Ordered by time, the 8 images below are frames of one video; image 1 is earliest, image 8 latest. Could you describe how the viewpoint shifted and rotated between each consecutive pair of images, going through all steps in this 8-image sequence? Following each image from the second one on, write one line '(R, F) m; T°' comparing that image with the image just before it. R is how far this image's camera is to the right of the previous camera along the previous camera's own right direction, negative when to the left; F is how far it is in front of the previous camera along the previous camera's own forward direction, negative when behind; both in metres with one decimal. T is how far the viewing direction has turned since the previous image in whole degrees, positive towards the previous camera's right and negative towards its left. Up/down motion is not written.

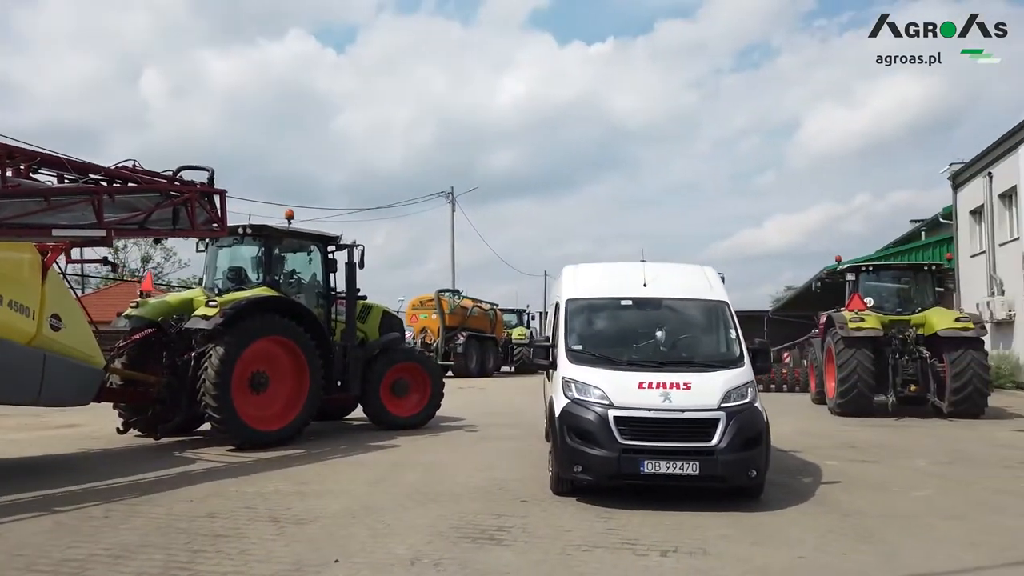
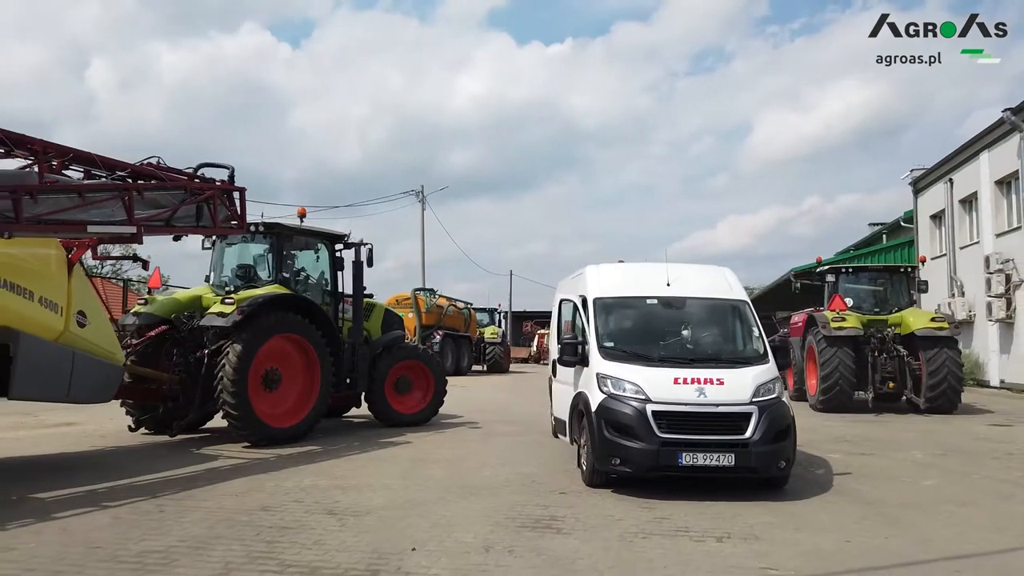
(-0.7, -0.2) m; +3°
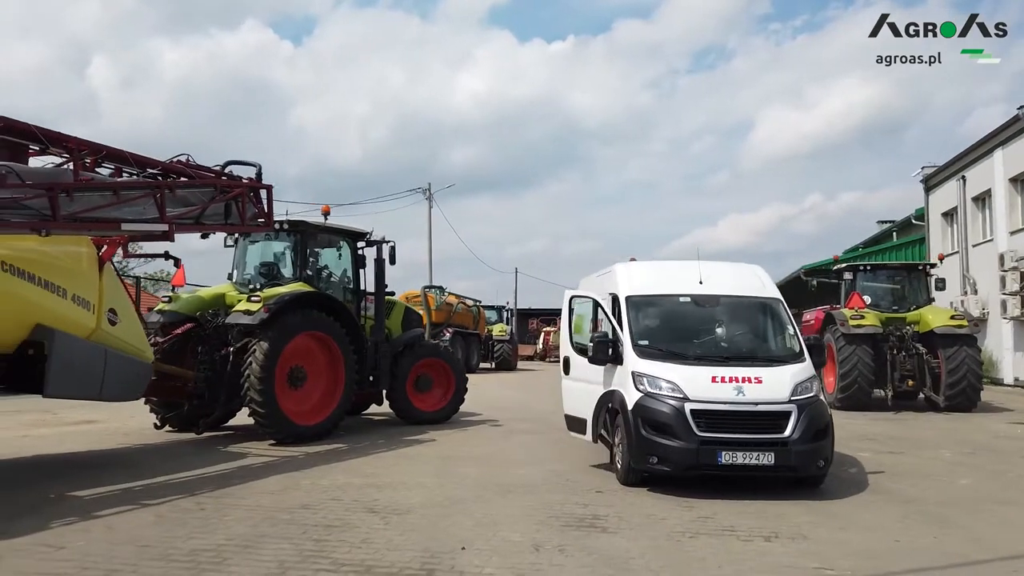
(-0.3, 0.0) m; 0°
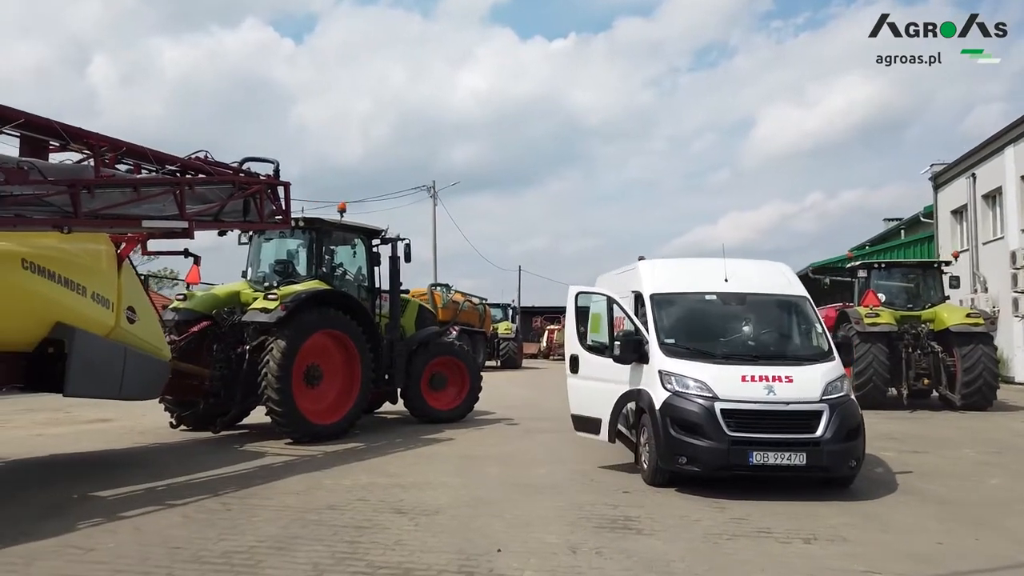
(-0.2, +0.1) m; 0°
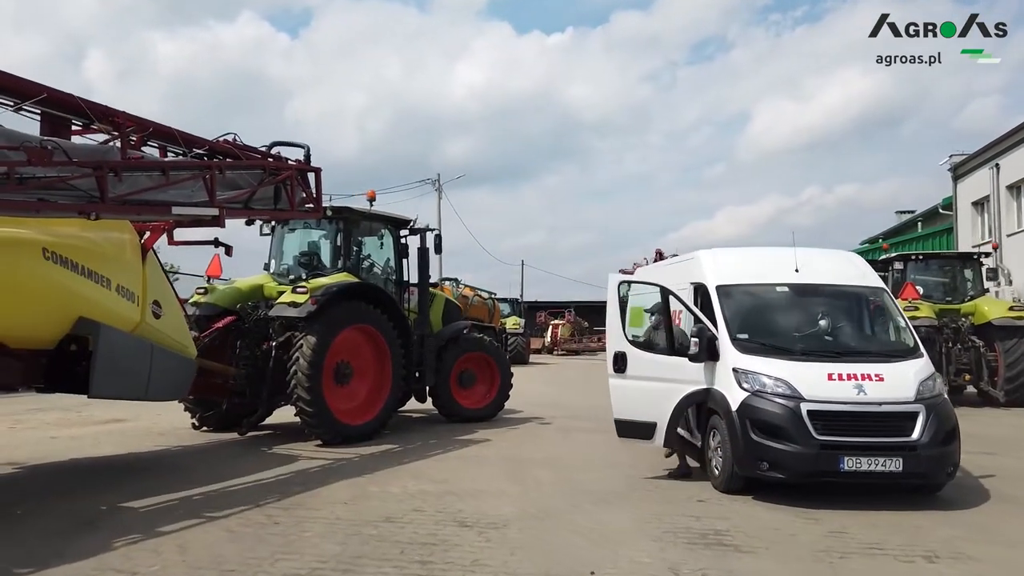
(-0.5, +0.5) m; 0°
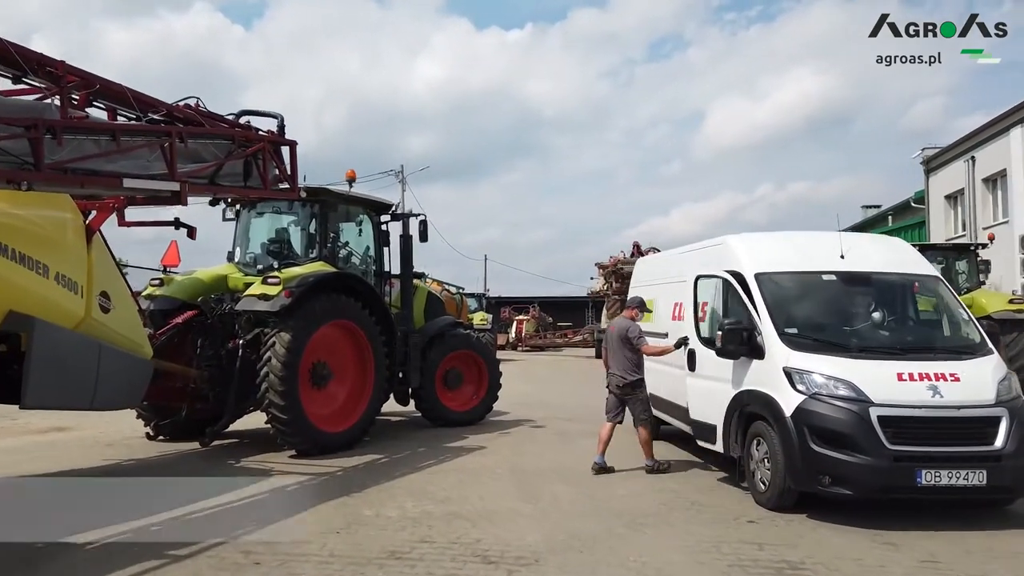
(-0.4, +0.9) m; +3°
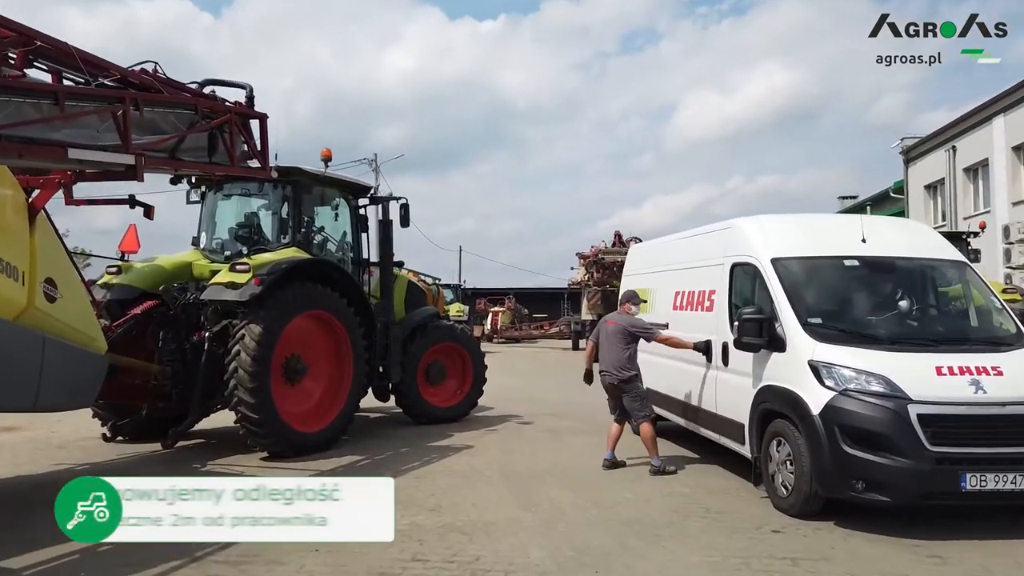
(-0.2, +0.6) m; +2°
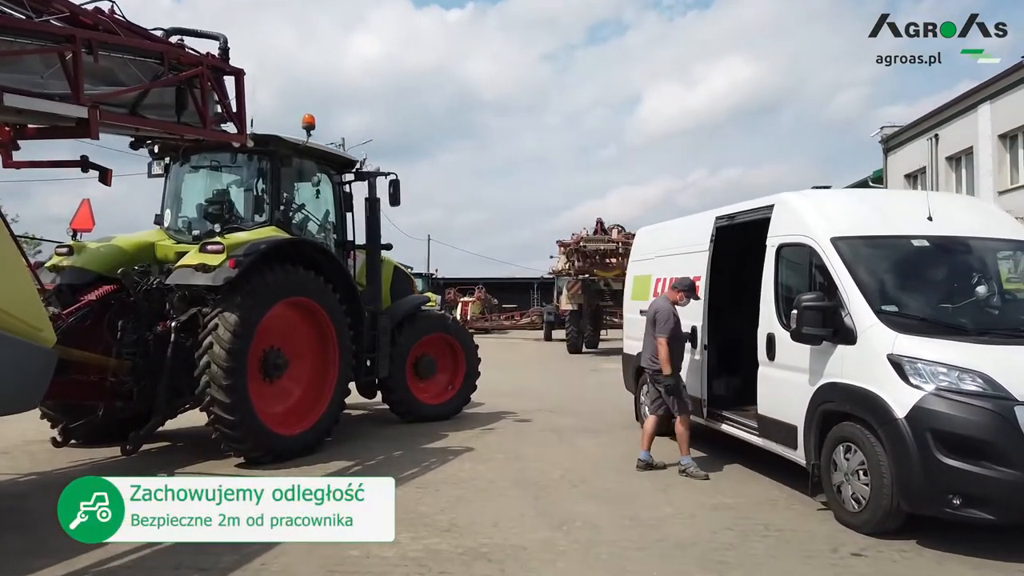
(-0.4, +0.8) m; +3°
